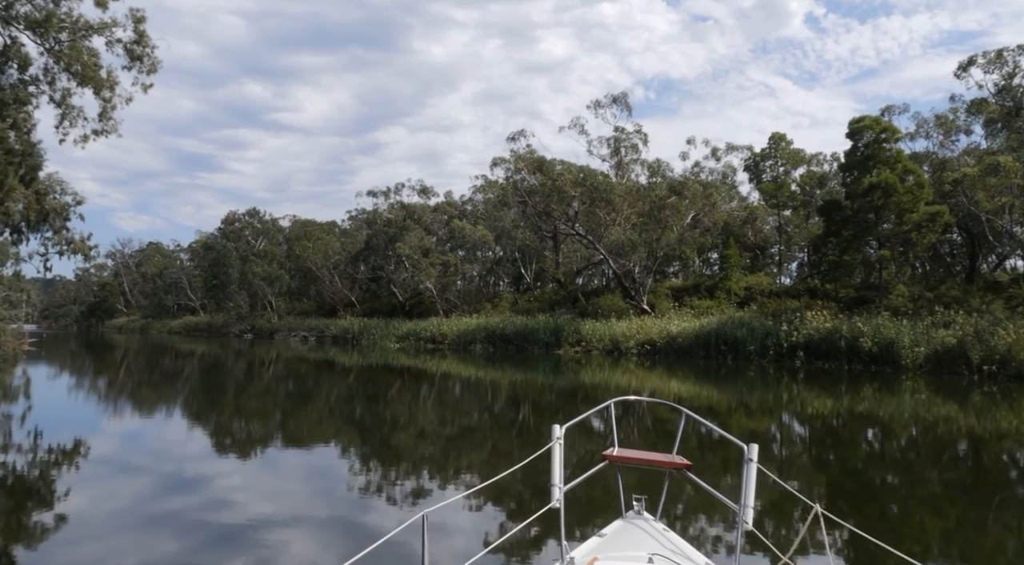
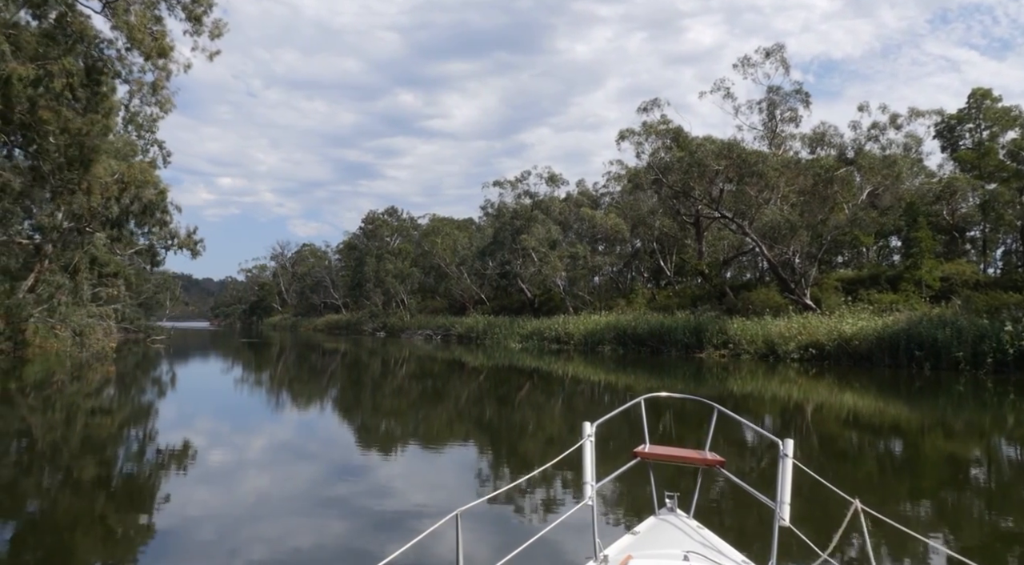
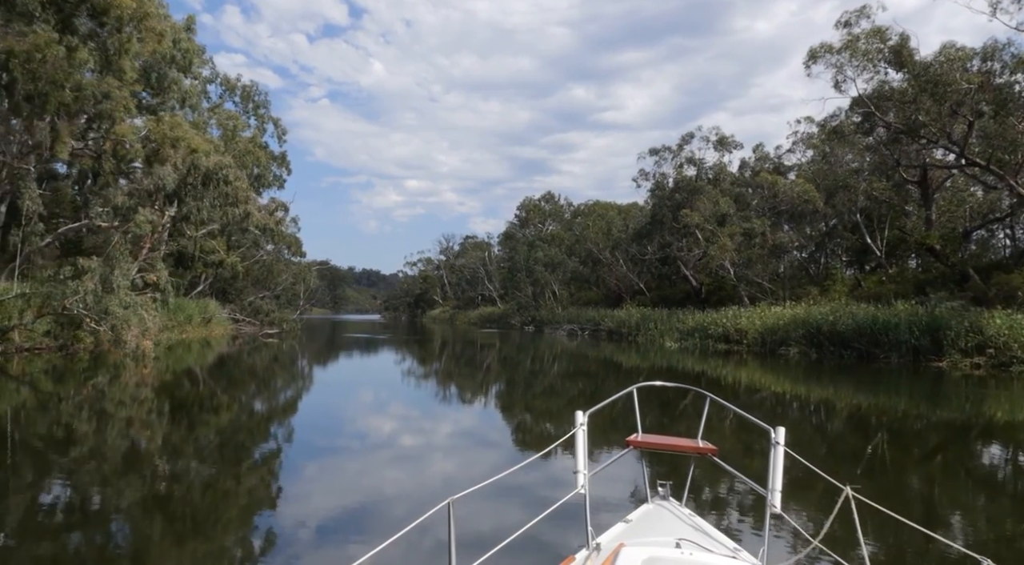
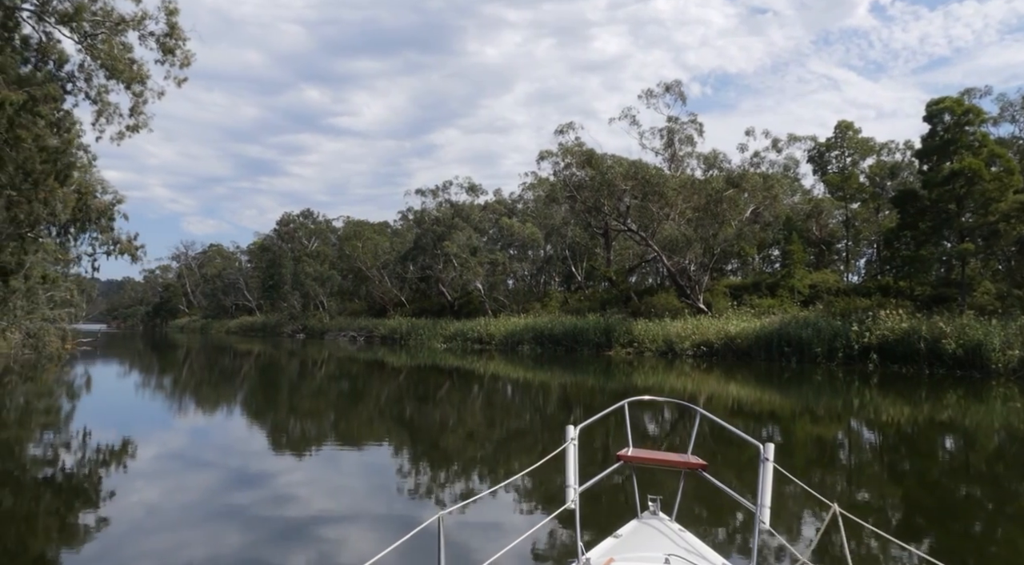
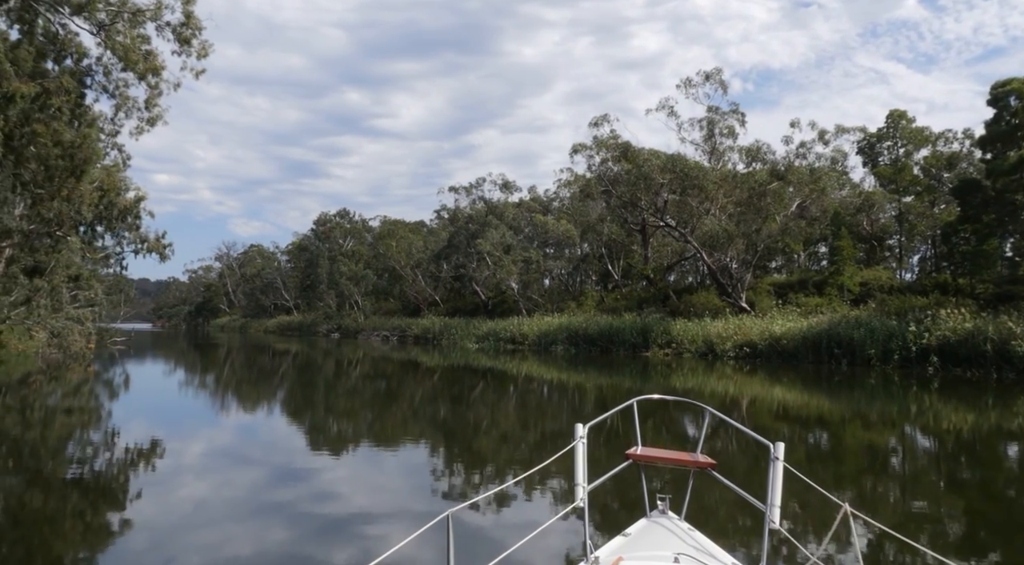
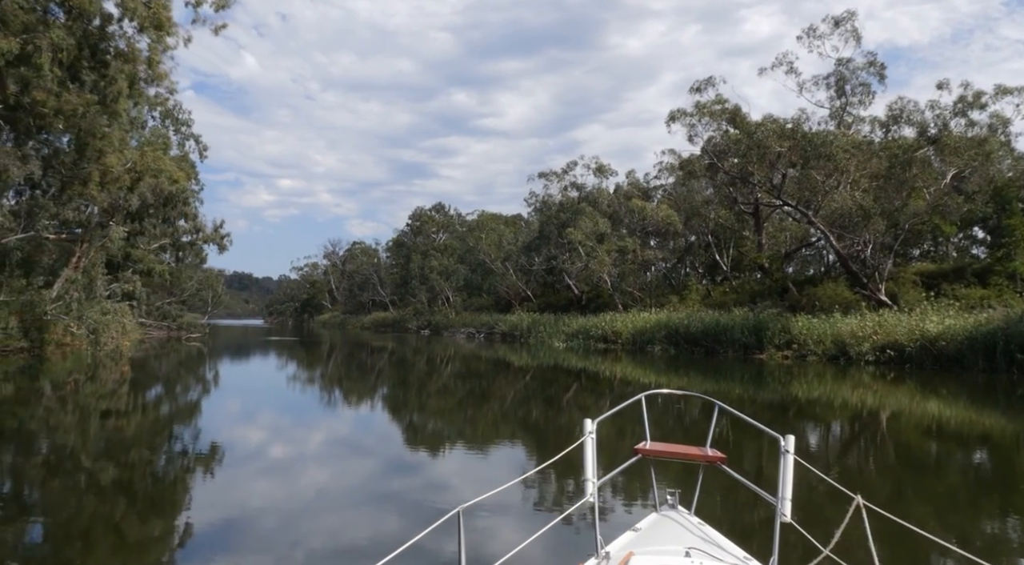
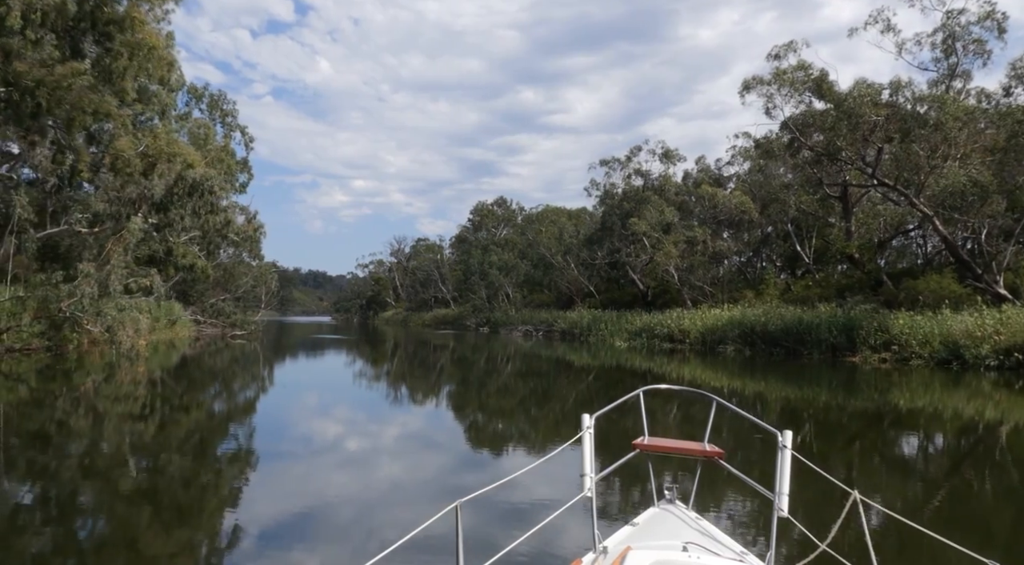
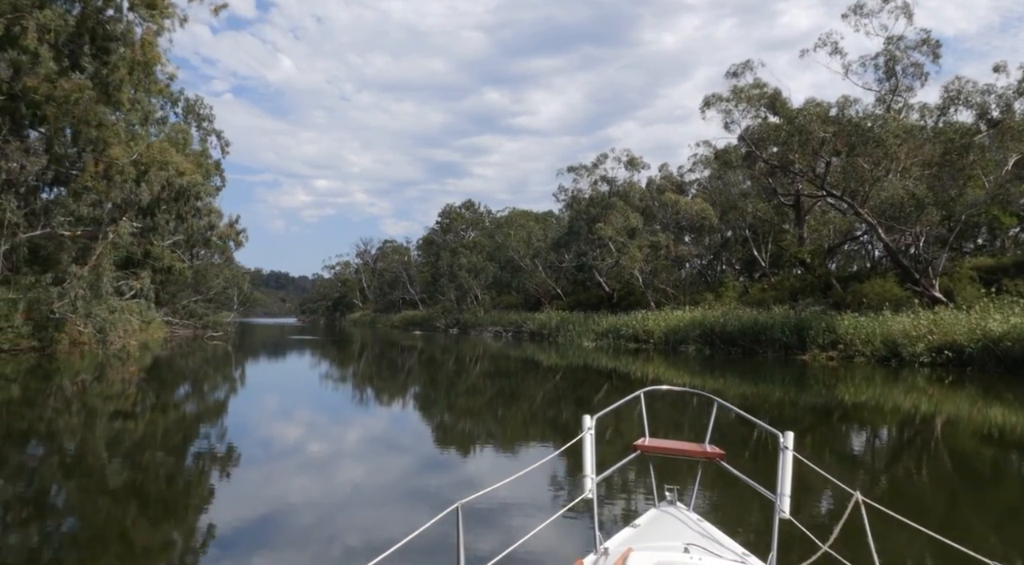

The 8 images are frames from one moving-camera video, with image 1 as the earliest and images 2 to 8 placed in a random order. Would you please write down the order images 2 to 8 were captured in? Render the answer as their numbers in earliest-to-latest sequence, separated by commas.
4, 5, 2, 6, 8, 7, 3
